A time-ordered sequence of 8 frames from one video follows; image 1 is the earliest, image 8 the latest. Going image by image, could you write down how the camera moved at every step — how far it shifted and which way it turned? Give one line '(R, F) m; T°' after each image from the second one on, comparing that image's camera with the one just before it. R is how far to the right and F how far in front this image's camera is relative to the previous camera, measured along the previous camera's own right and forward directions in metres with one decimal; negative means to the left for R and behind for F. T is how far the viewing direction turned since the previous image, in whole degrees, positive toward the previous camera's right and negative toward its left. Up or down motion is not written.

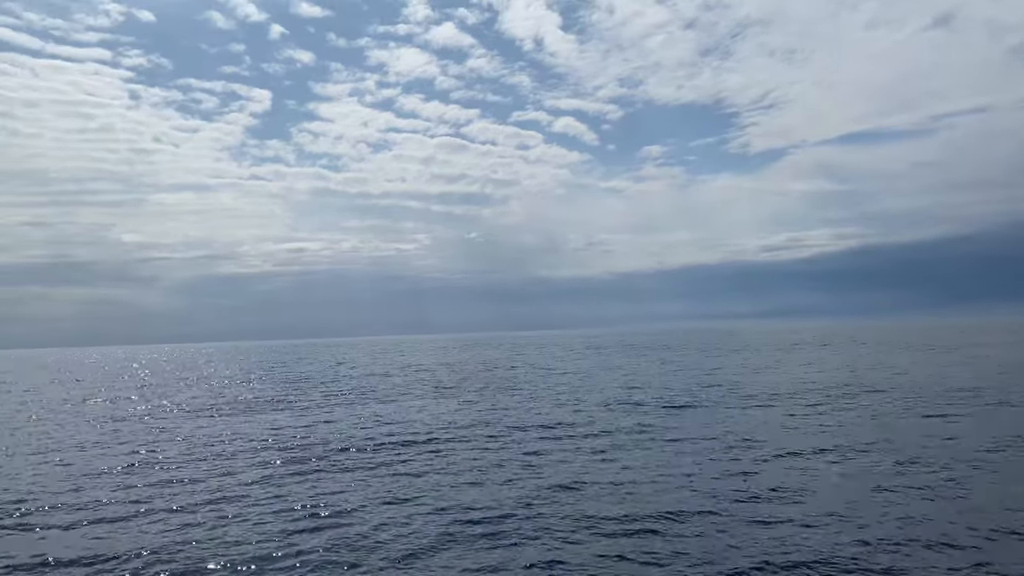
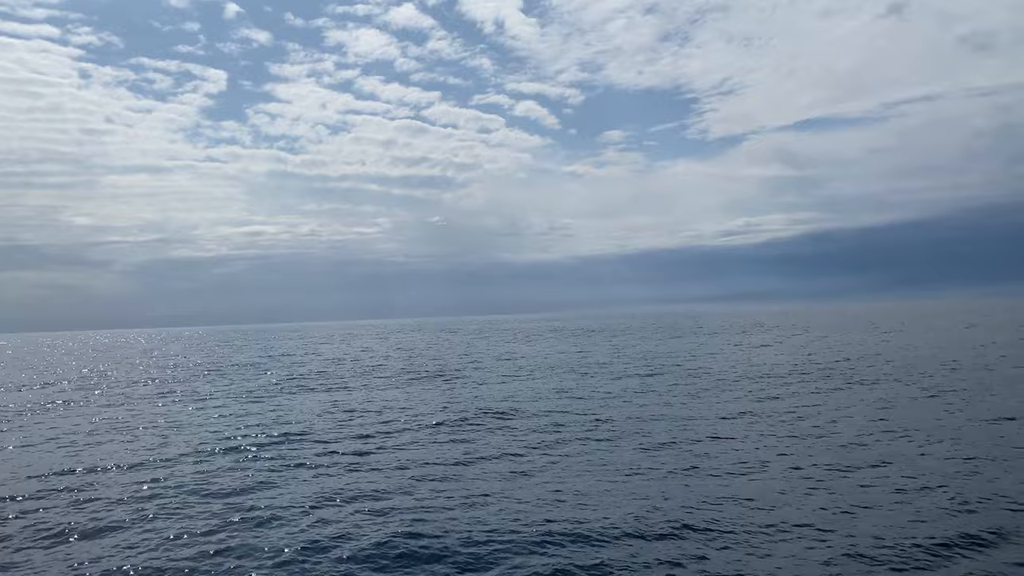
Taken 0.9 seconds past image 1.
(+0.2, +0.8) m; +3°
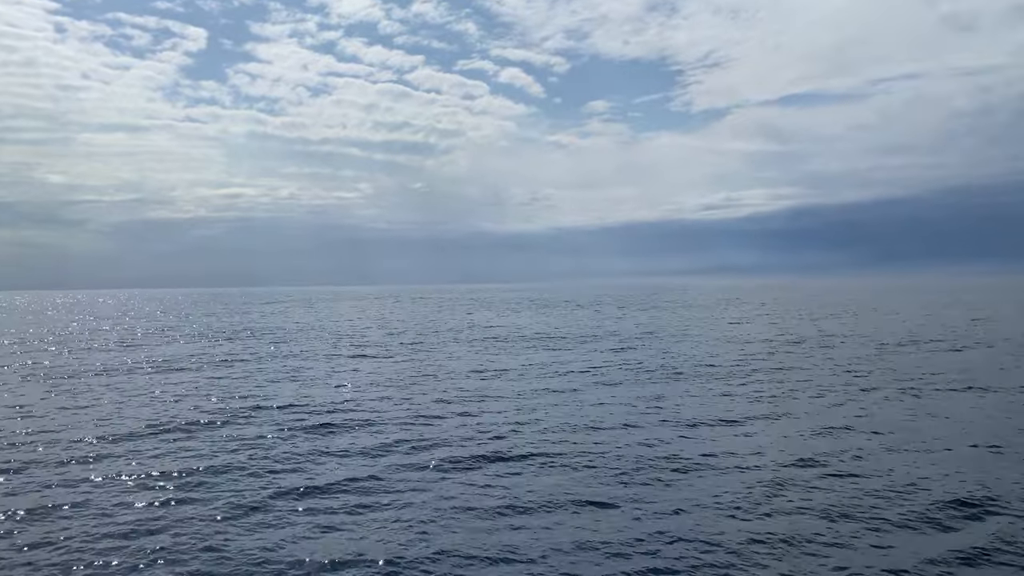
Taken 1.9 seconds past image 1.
(+0.1, +0.8) m; +1°
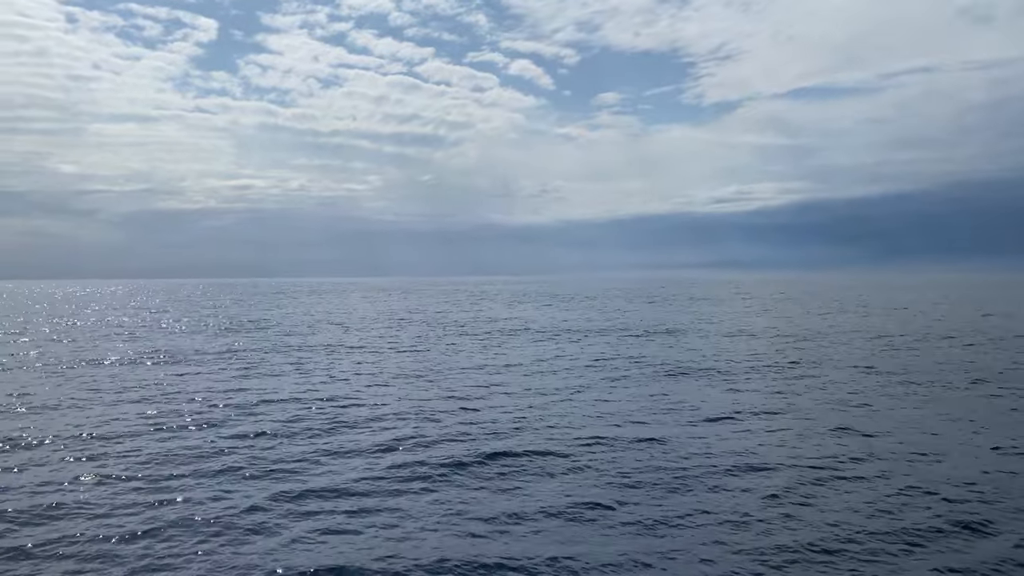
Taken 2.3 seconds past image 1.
(-2.3, +2.2) m; -1°
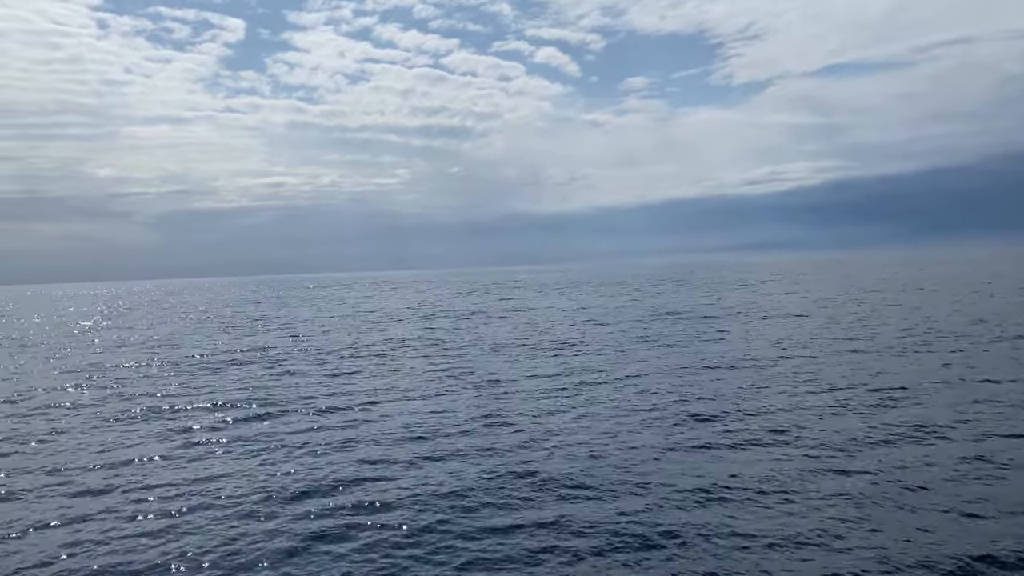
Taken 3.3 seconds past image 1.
(-2.2, +3.4) m; -2°
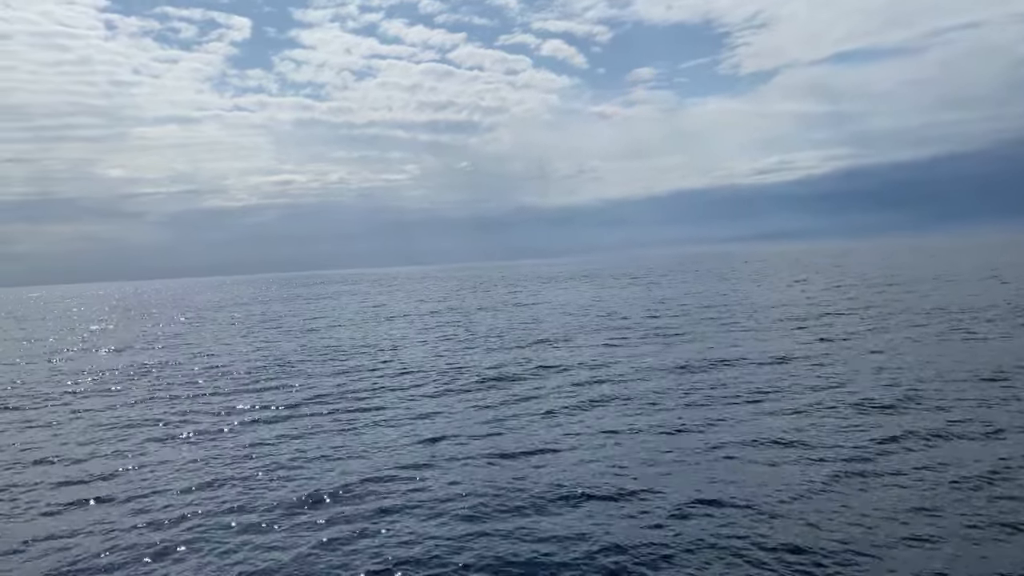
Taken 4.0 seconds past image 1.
(-0.9, -0.4) m; -1°
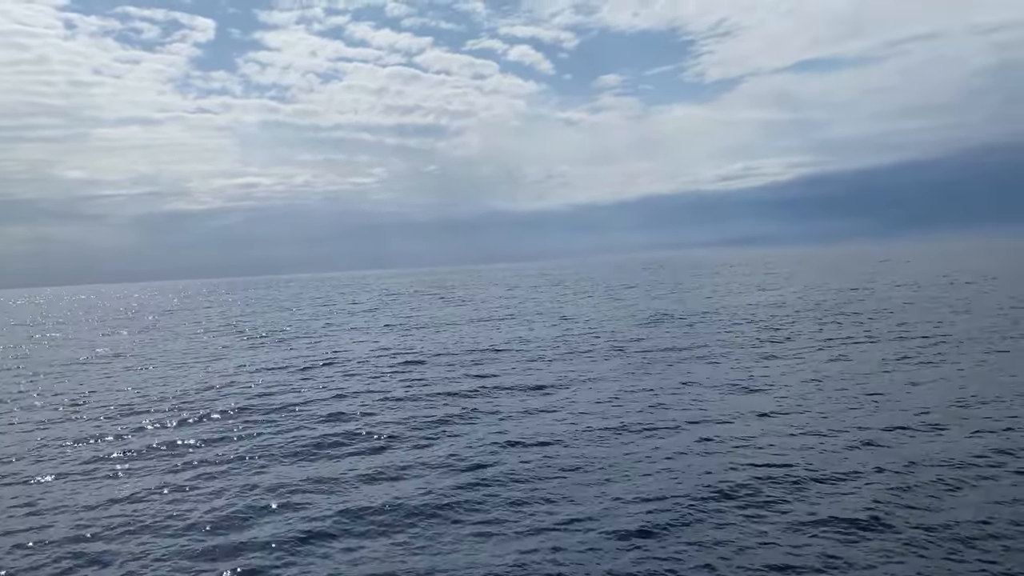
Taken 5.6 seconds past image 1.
(+1.6, +0.1) m; +2°
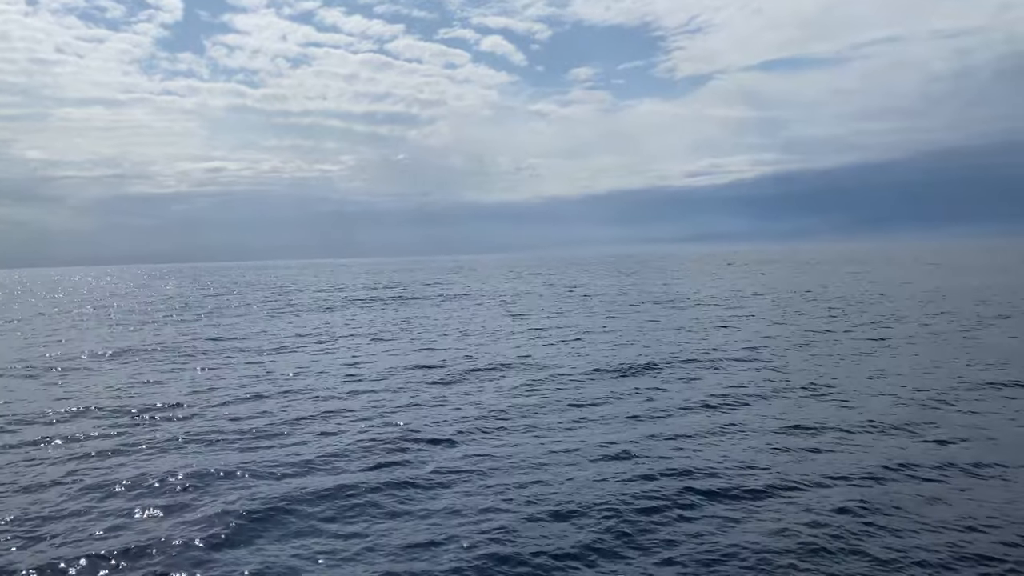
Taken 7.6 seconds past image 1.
(+4.1, -6.7) m; +2°
